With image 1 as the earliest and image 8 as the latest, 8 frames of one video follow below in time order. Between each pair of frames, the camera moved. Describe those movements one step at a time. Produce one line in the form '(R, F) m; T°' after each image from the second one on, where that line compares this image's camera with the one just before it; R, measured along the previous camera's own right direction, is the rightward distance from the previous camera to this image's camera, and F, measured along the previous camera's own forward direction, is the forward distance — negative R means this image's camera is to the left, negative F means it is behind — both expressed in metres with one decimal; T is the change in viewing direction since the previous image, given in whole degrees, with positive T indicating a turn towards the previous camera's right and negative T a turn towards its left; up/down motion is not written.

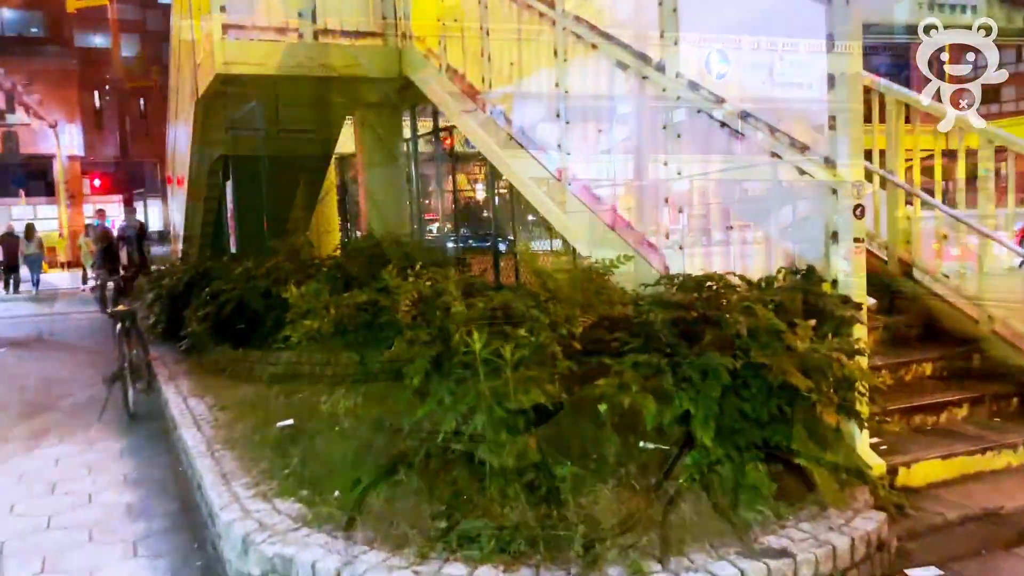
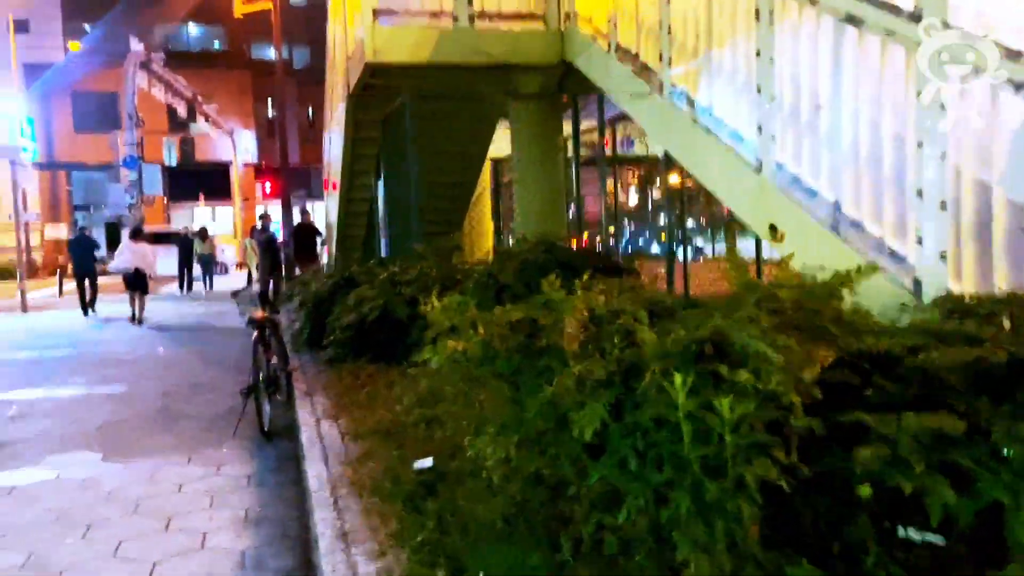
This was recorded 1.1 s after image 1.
(-0.2, +1.1) m; -10°
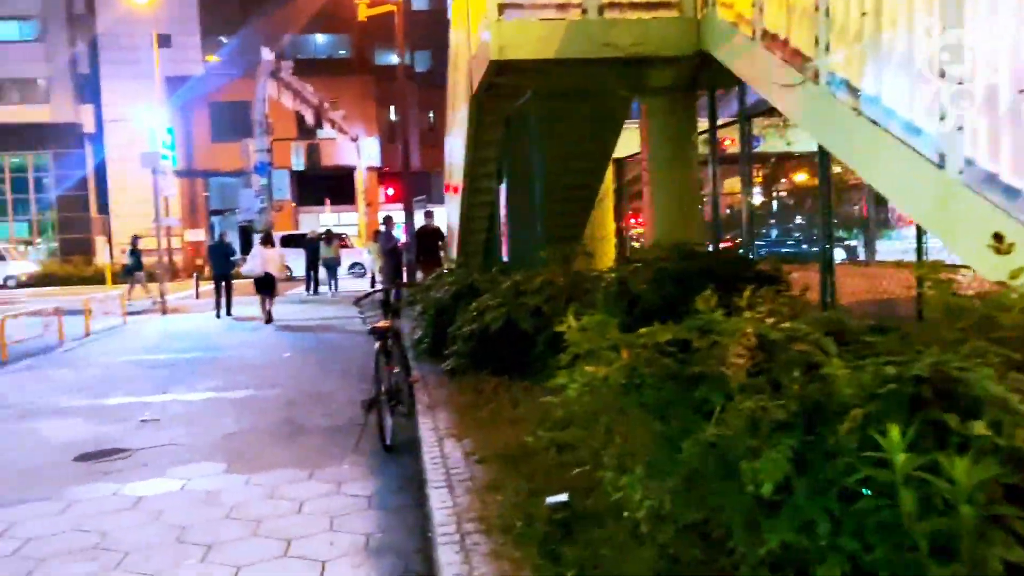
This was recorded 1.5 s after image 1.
(-0.1, +0.4) m; -8°
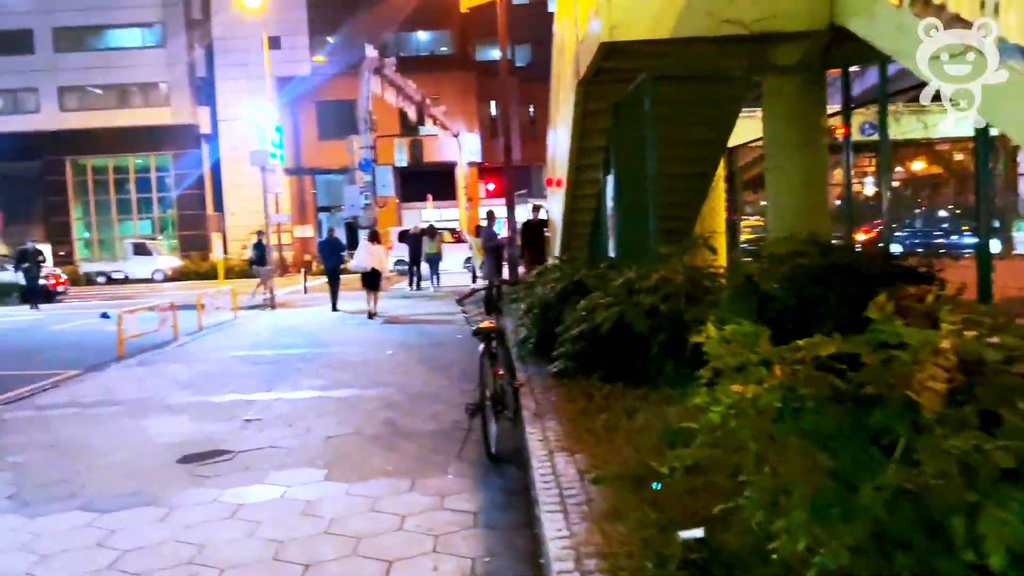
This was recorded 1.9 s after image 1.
(-0.1, +0.5) m; -7°
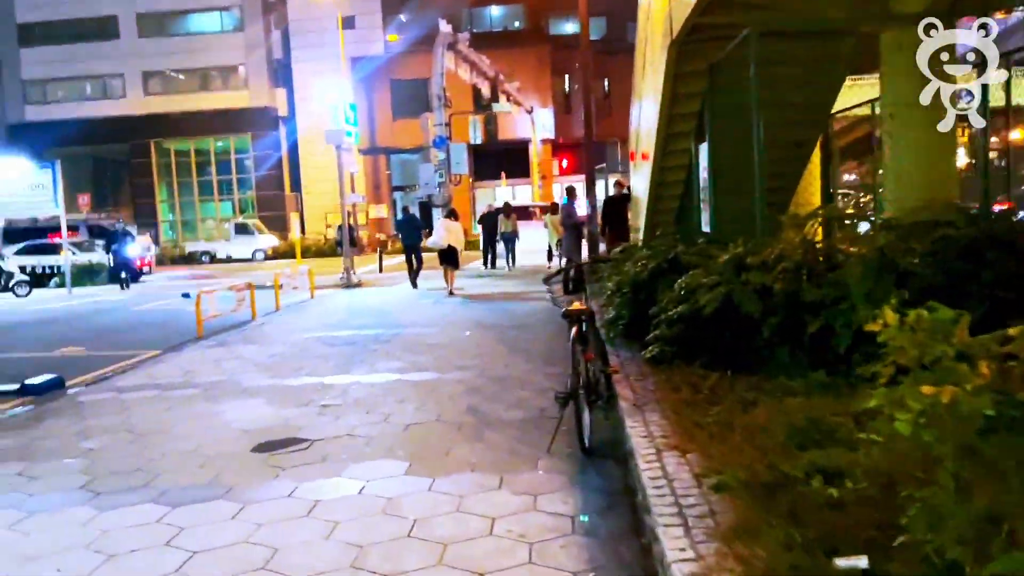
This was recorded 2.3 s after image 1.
(-0.2, +0.5) m; -5°
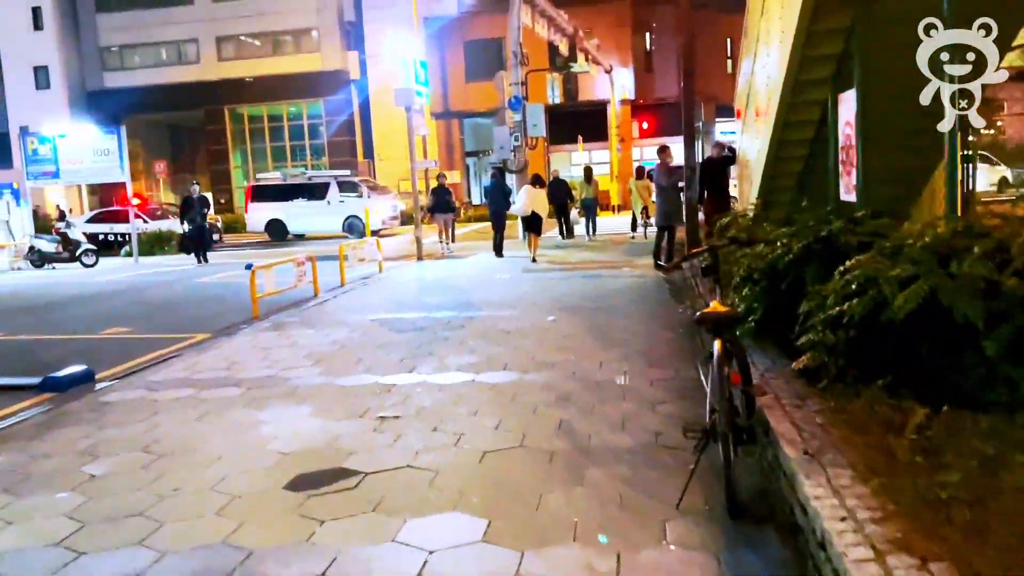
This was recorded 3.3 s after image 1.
(-0.2, +1.5) m; -5°
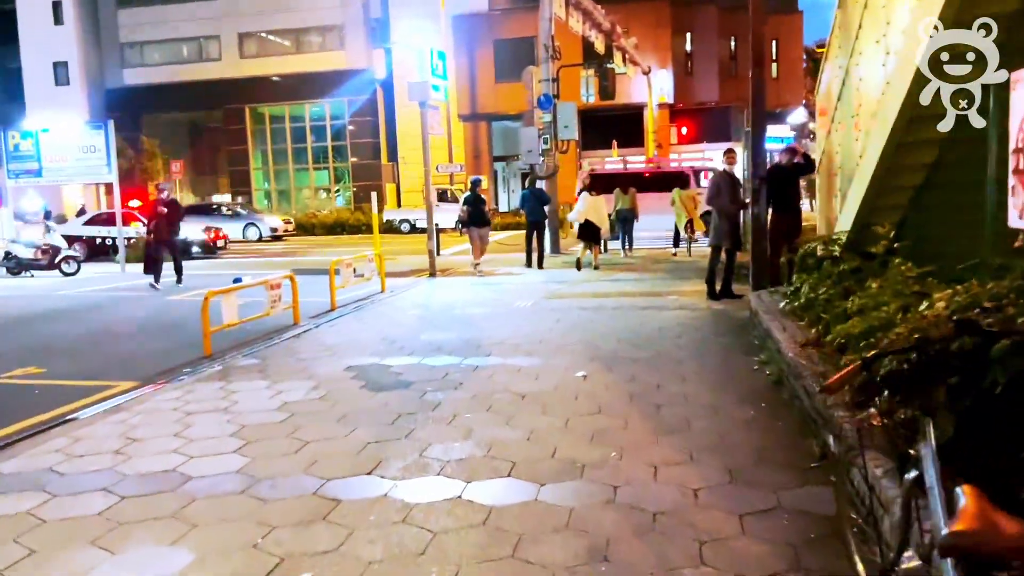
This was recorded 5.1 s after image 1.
(+0.1, +2.4) m; -2°
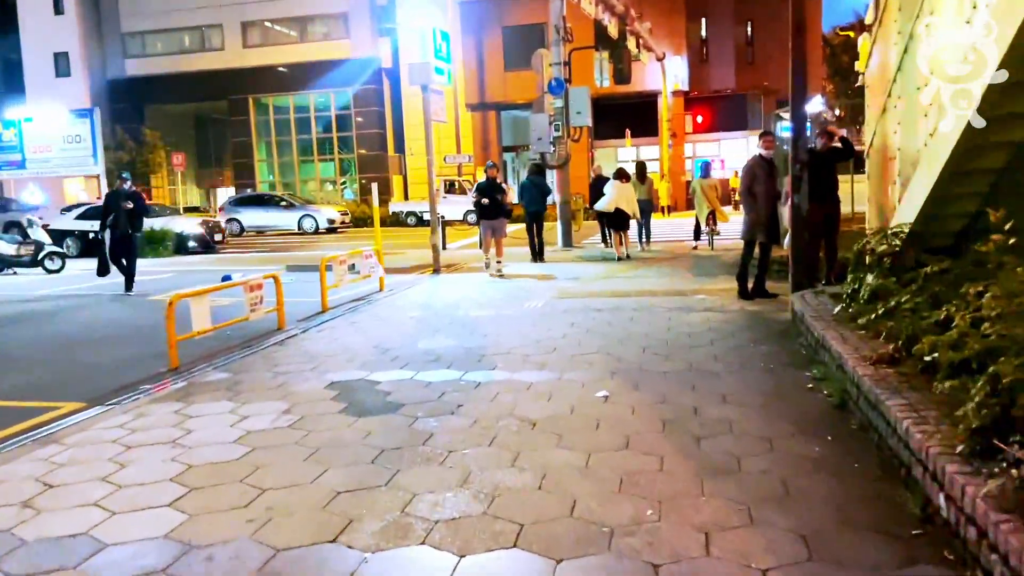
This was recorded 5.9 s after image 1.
(0.0, +1.1) m; -1°
